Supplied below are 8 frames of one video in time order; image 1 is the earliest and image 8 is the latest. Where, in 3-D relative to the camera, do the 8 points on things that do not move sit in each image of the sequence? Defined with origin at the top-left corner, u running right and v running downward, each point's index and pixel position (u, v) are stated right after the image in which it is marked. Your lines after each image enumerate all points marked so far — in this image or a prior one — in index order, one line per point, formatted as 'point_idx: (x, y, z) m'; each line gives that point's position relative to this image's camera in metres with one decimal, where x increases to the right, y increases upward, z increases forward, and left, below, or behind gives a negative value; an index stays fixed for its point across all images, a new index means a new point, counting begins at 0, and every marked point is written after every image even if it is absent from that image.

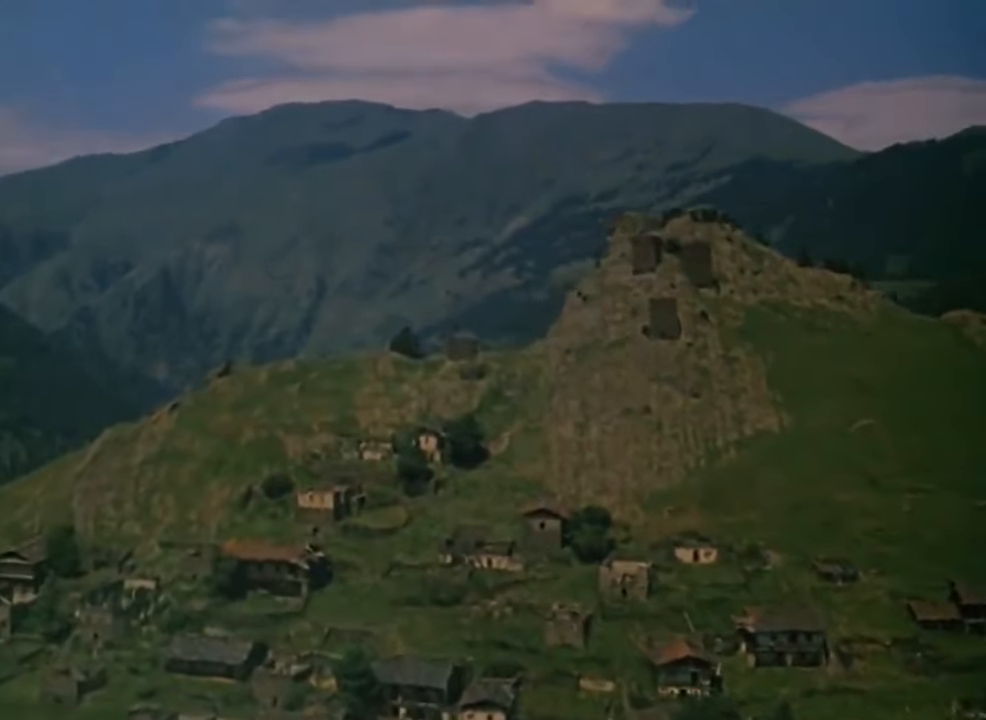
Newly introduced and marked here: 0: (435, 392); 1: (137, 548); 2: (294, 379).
0: (-0.6, -0.4, +15.8) m
1: (-3.7, -2.0, +13.4) m
2: (-2.4, -0.3, +16.0) m
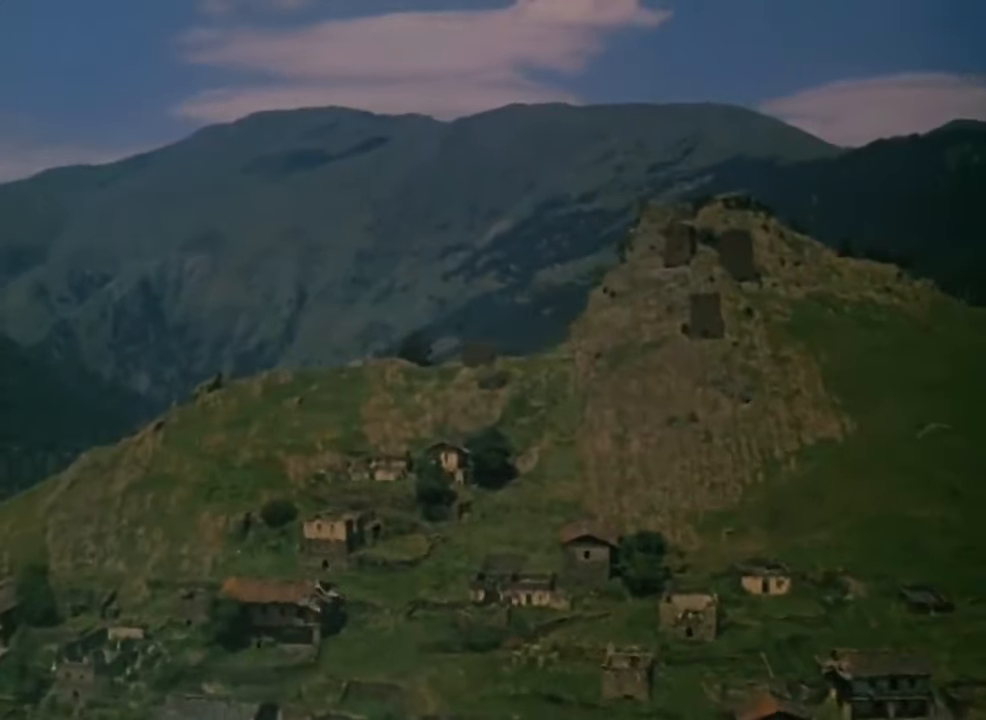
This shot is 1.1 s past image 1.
0: (-0.3, -0.5, +14.3) m
1: (-3.4, -2.1, +11.9) m
2: (-2.2, -0.4, +14.5) m
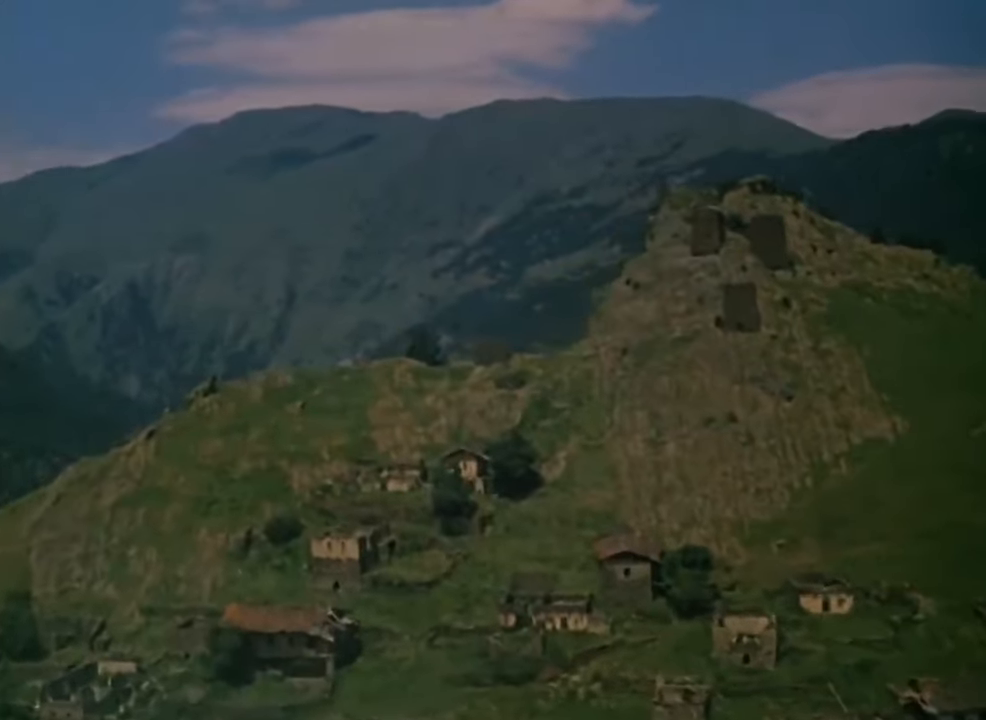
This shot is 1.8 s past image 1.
0: (-0.2, -0.5, +13.4) m
1: (-3.2, -2.2, +10.9) m
2: (-2.1, -0.4, +13.5) m
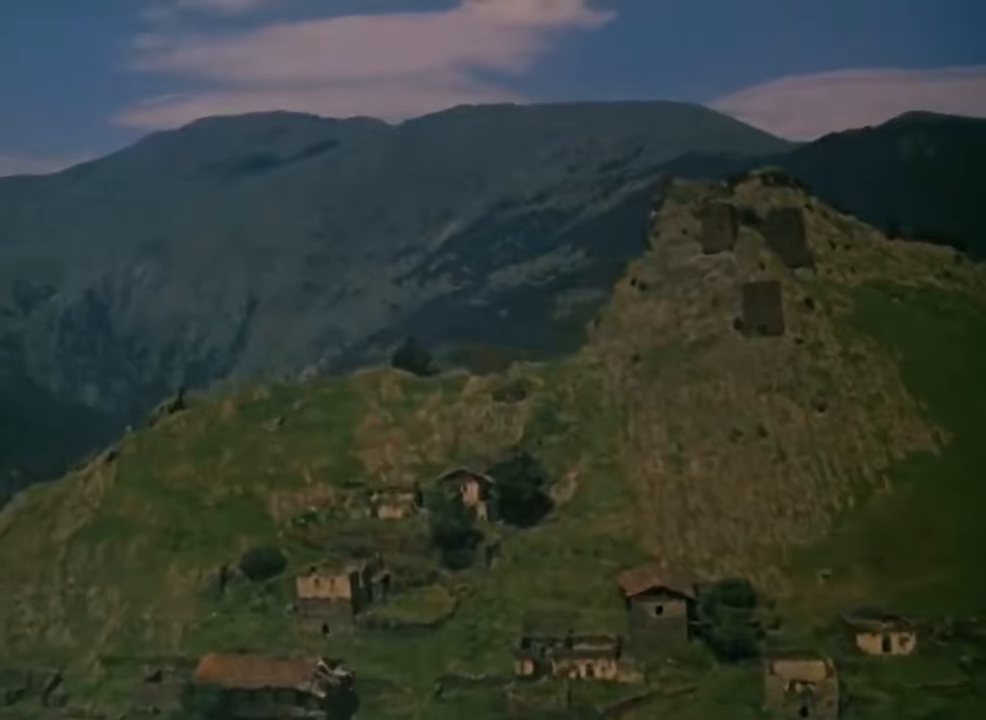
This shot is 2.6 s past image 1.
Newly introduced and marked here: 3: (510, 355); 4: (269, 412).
0: (-0.2, -0.6, +12.2) m
1: (-3.2, -2.3, +9.7) m
2: (-2.1, -0.5, +12.3) m
3: (+0.2, 0.0, +12.4) m
4: (-2.4, -0.6, +14.0) m
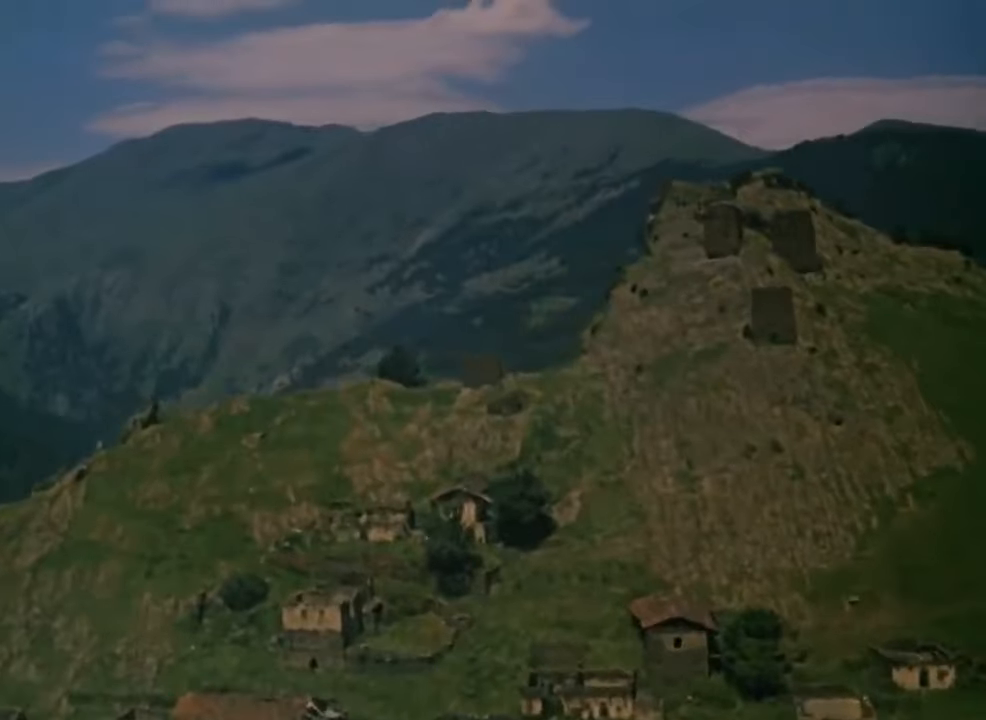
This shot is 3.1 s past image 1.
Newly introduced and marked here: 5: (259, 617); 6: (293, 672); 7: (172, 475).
0: (-0.3, -0.7, +11.6) m
1: (-3.2, -2.4, +9.0) m
2: (-2.2, -0.6, +11.7) m
3: (+0.1, -0.1, +11.8) m
4: (-2.5, -0.7, +13.3) m
5: (-1.8, -1.9, +9.9) m
6: (-1.5, -2.2, +9.4) m
7: (-2.5, -0.9, +10.2) m
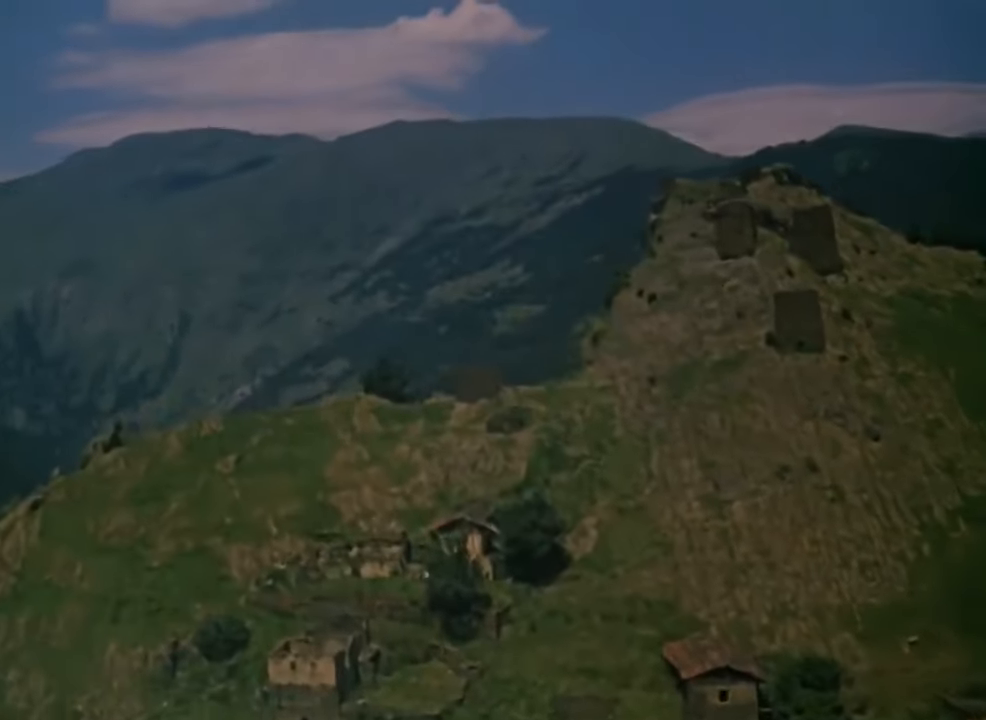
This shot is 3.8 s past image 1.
0: (-0.3, -0.8, +10.7) m
1: (-3.1, -2.5, +8.0) m
2: (-2.3, -0.7, +10.7) m
3: (+0.1, -0.2, +10.9) m
4: (-2.5, -0.8, +12.3) m
5: (-1.7, -2.0, +8.9) m
6: (-1.4, -2.3, +8.4) m
7: (-2.5, -1.0, +9.2) m
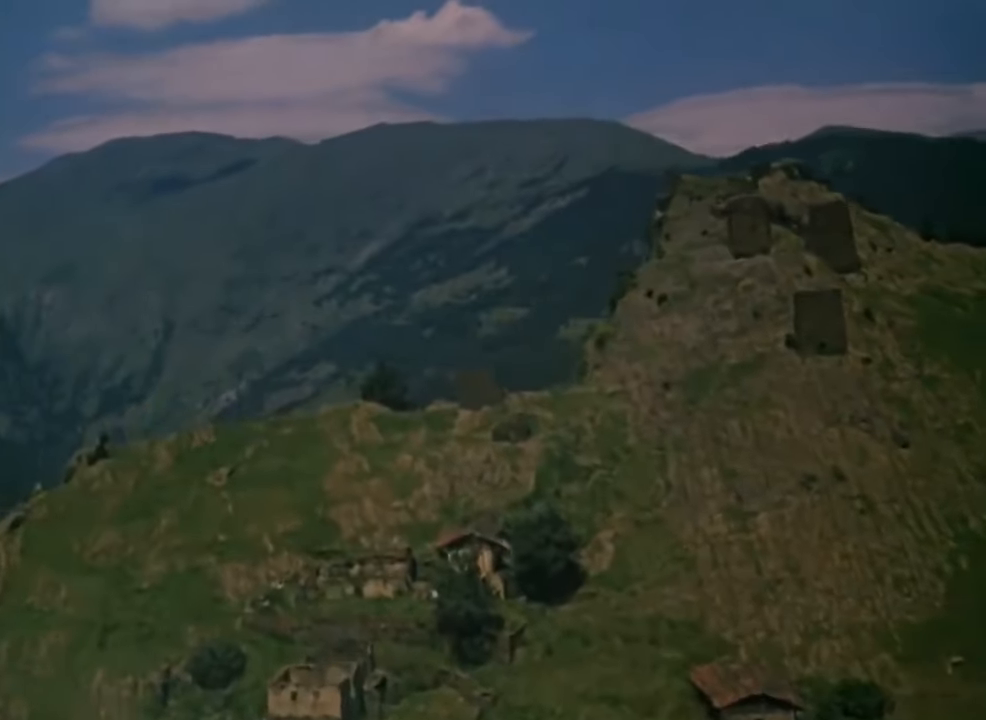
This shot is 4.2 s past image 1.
0: (-0.3, -0.8, +10.2) m
1: (-3.0, -2.5, +7.5) m
2: (-2.2, -0.8, +10.2) m
3: (+0.1, -0.2, +10.4) m
4: (-2.5, -0.9, +11.8) m
5: (-1.7, -2.1, +8.4) m
6: (-1.4, -2.3, +7.9) m
7: (-2.5, -1.0, +8.7) m
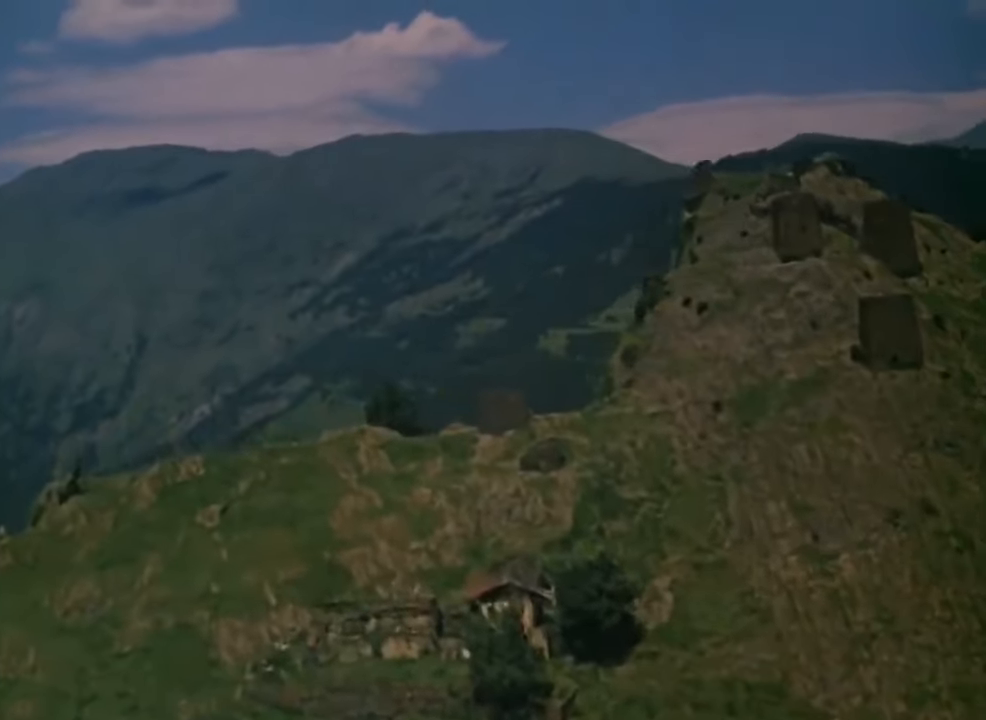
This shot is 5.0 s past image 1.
0: (-0.2, -0.9, +9.1) m
1: (-2.8, -2.7, +6.3) m
2: (-2.1, -0.9, +9.1) m
3: (+0.2, -0.3, +9.4) m
4: (-2.4, -1.0, +10.7) m
5: (-1.5, -2.2, +7.3) m
6: (-1.2, -2.5, +6.8) m
7: (-2.3, -1.2, +7.6) m
